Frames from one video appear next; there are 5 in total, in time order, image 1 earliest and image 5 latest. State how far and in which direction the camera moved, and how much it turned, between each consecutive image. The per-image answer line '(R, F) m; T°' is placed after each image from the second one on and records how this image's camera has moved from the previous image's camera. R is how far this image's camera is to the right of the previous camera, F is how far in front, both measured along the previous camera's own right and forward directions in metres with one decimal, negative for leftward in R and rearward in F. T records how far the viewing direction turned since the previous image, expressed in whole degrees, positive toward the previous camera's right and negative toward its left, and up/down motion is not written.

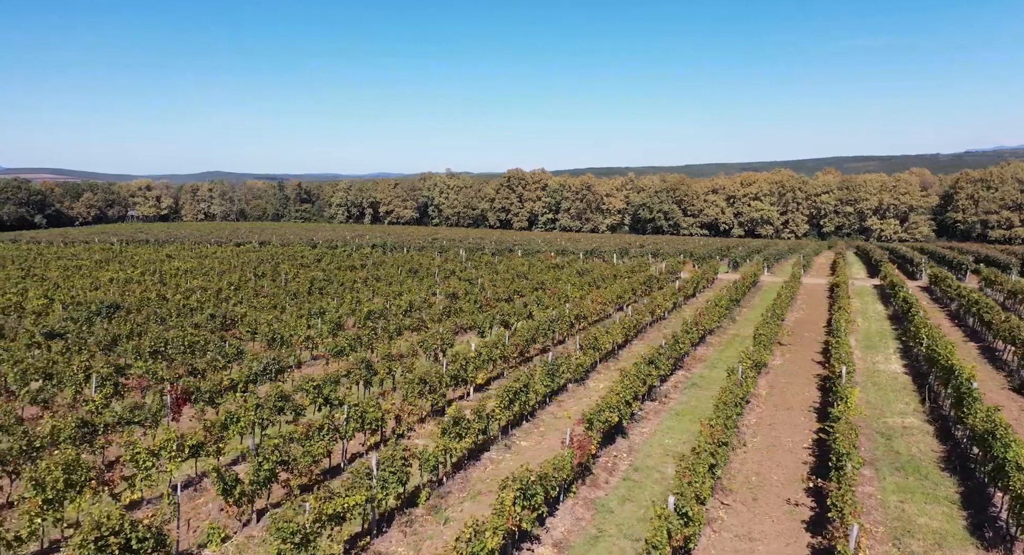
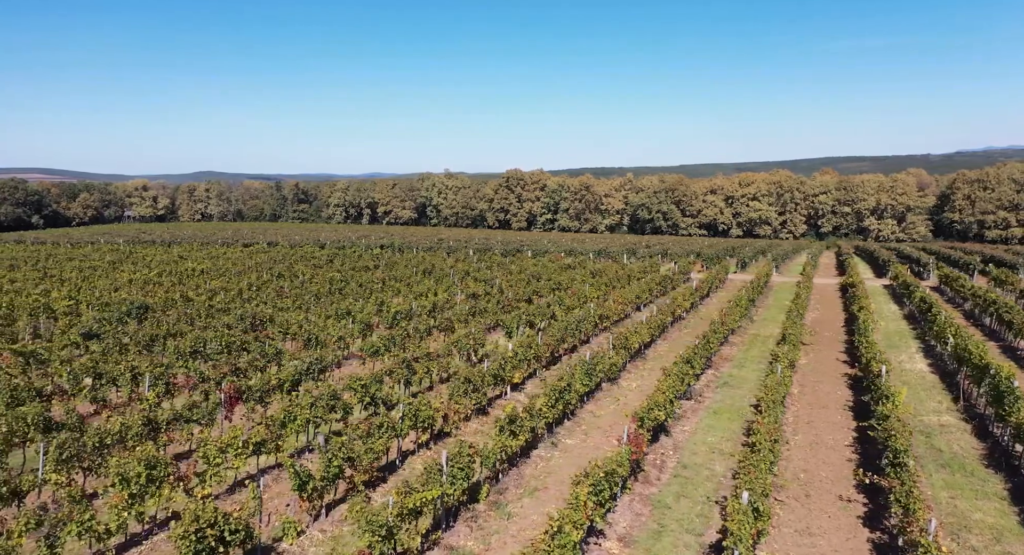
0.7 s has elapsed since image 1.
(-1.1, -0.2) m; 0°
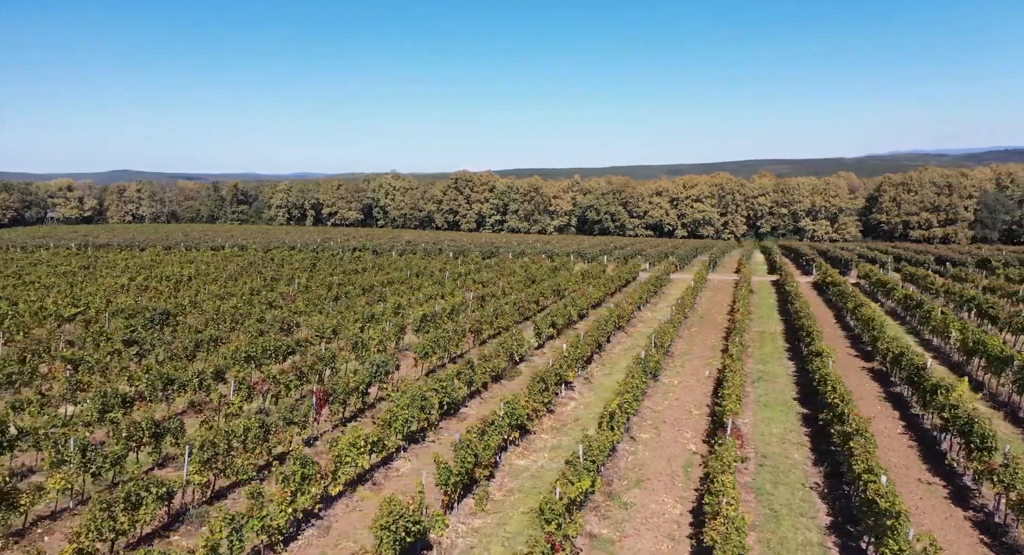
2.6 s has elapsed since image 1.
(-2.9, -0.4) m; +3°
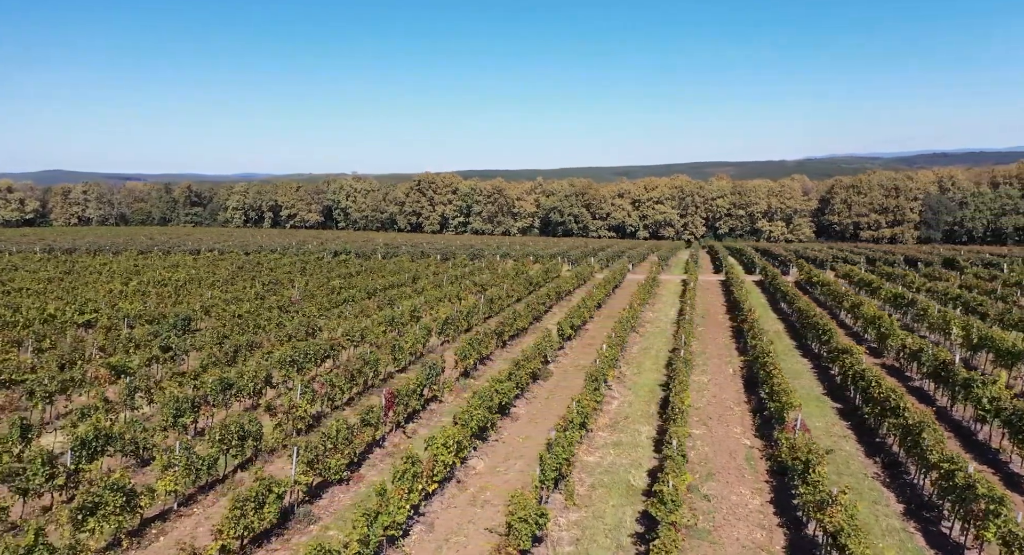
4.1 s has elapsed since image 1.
(-2.2, -0.4) m; +2°
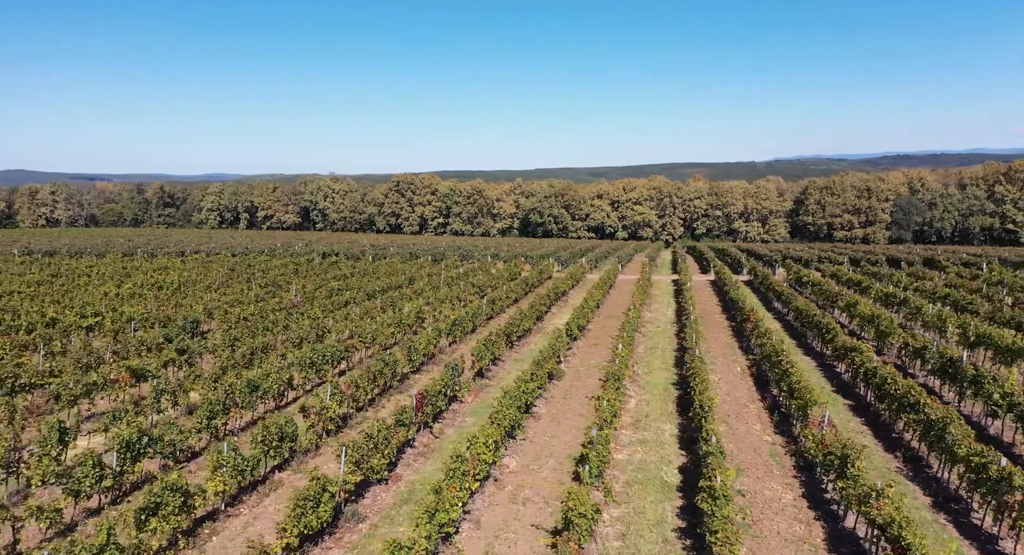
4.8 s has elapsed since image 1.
(-1.1, -0.2) m; +1°
